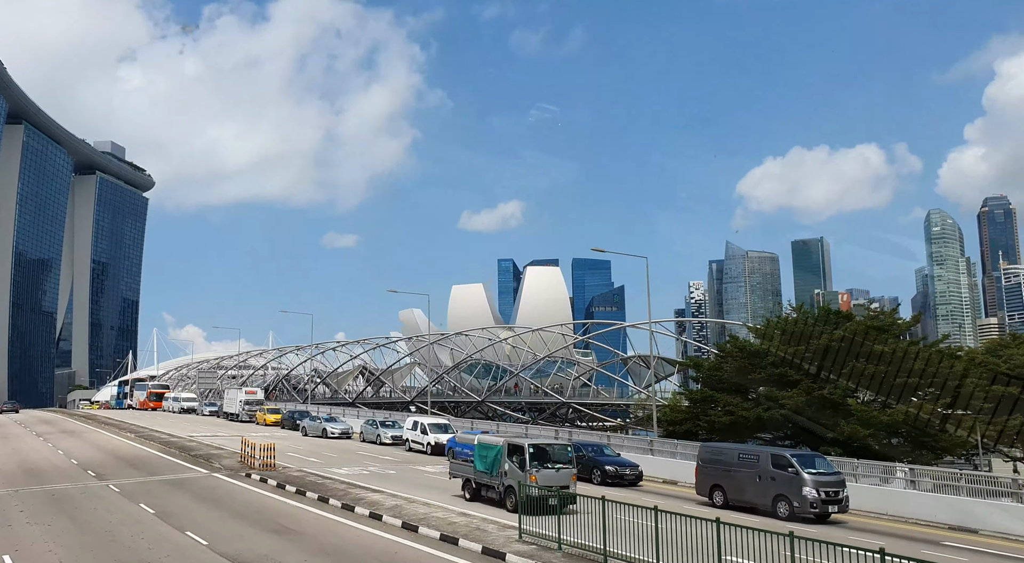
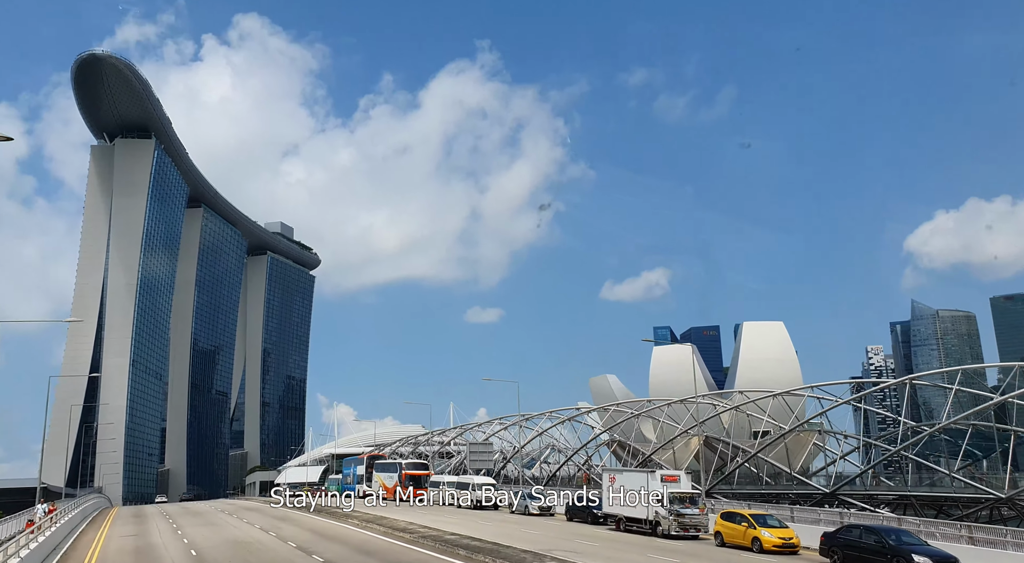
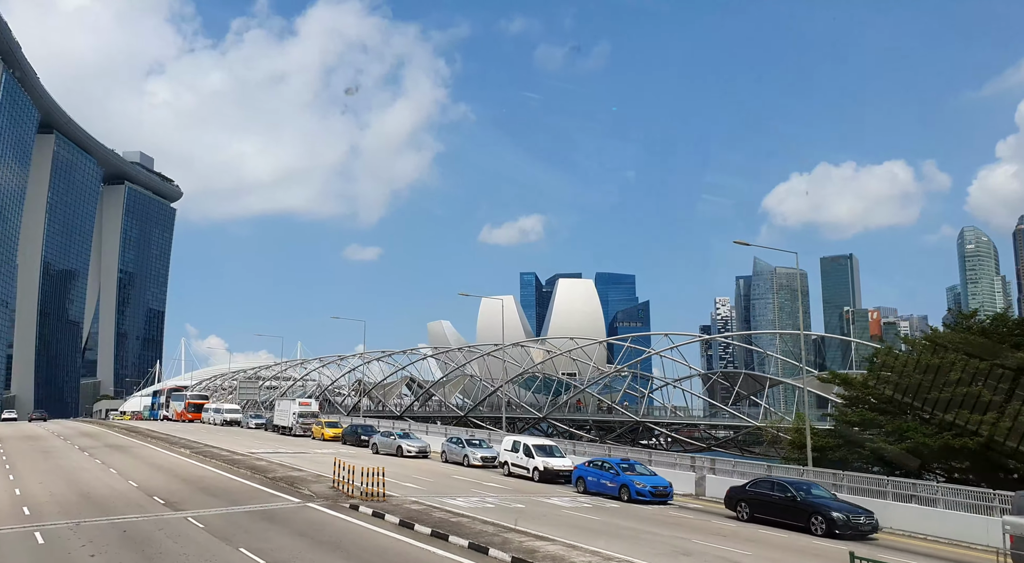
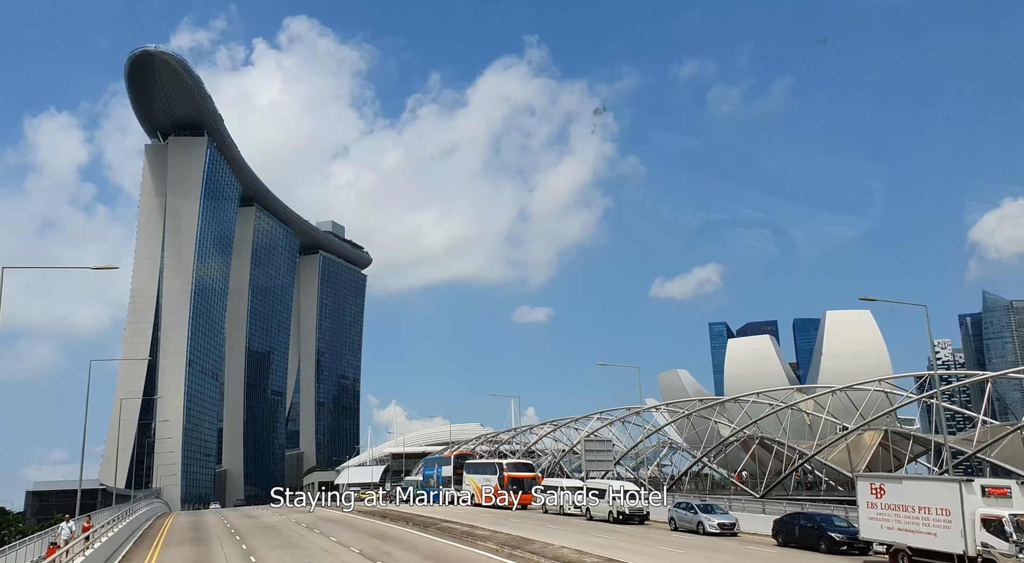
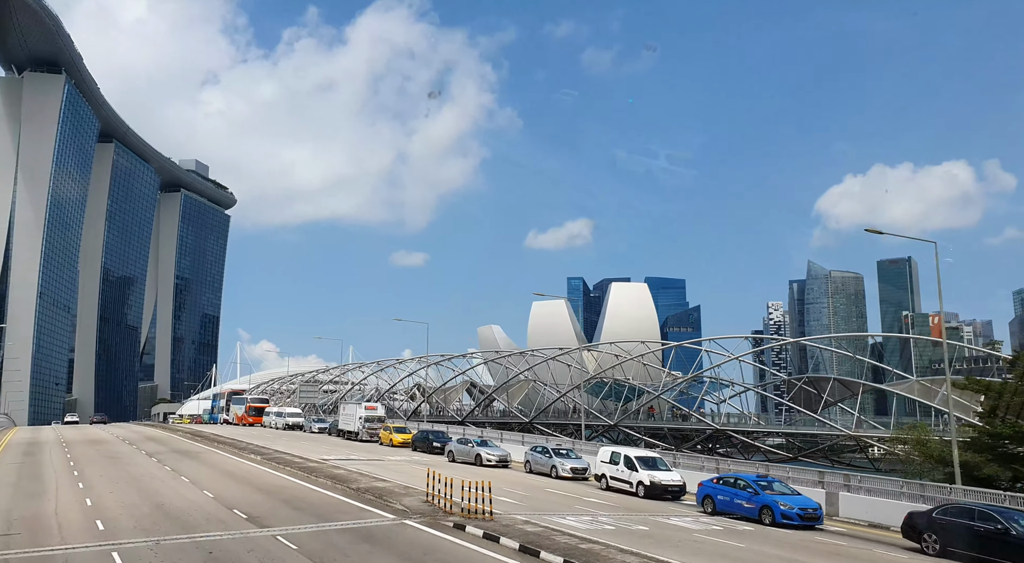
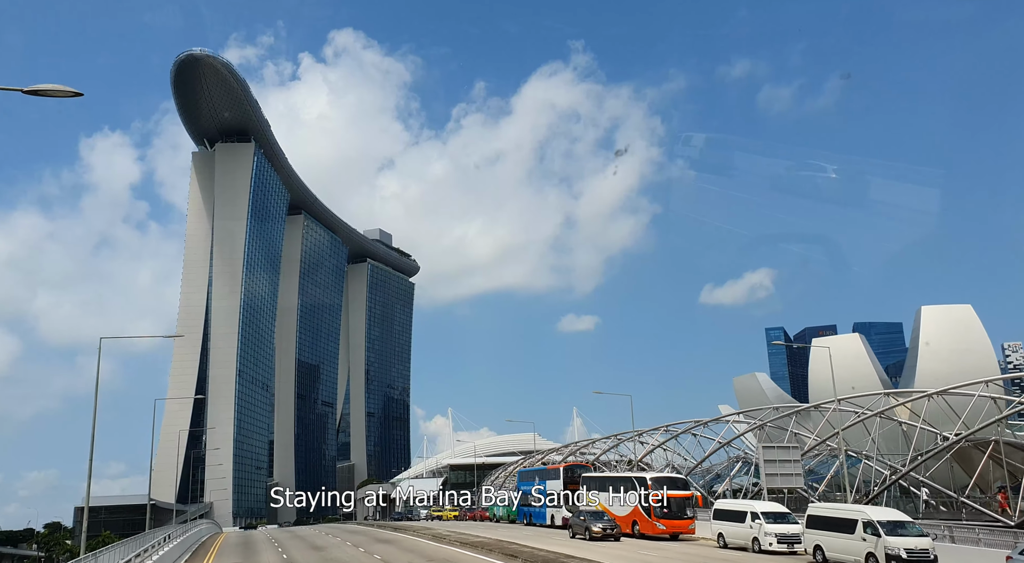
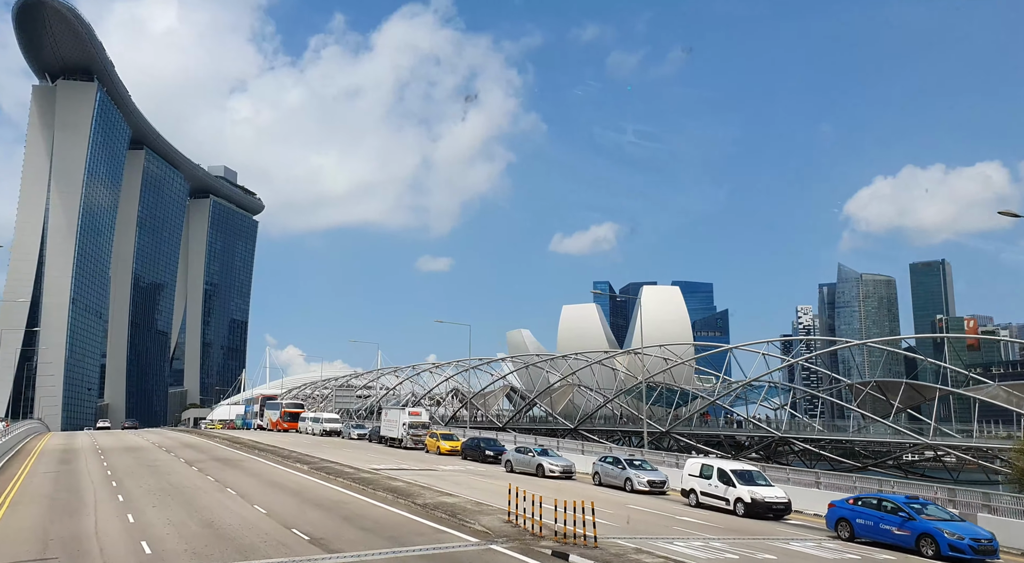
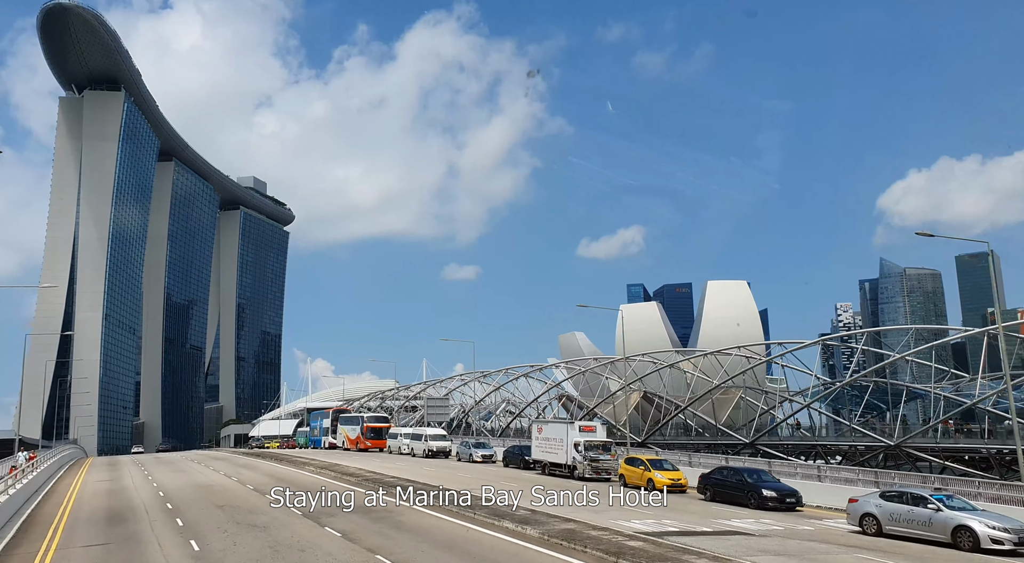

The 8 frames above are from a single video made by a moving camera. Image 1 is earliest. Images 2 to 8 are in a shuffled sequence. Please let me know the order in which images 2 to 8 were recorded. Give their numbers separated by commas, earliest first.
3, 5, 7, 8, 2, 4, 6
